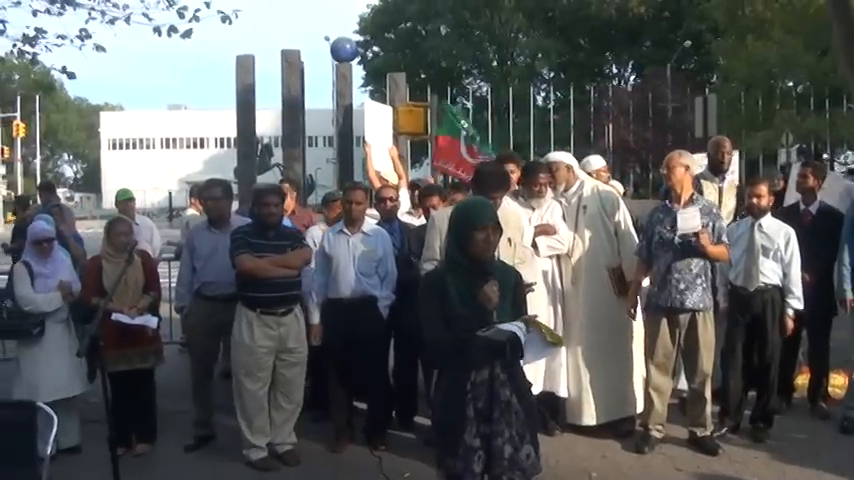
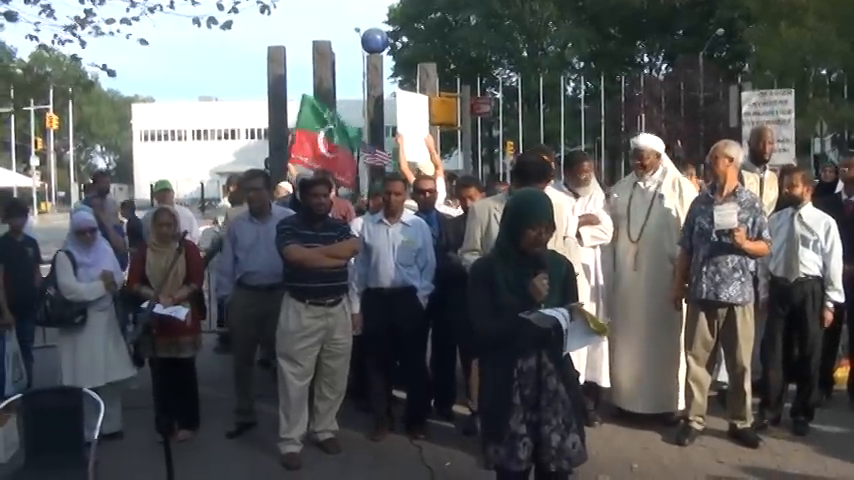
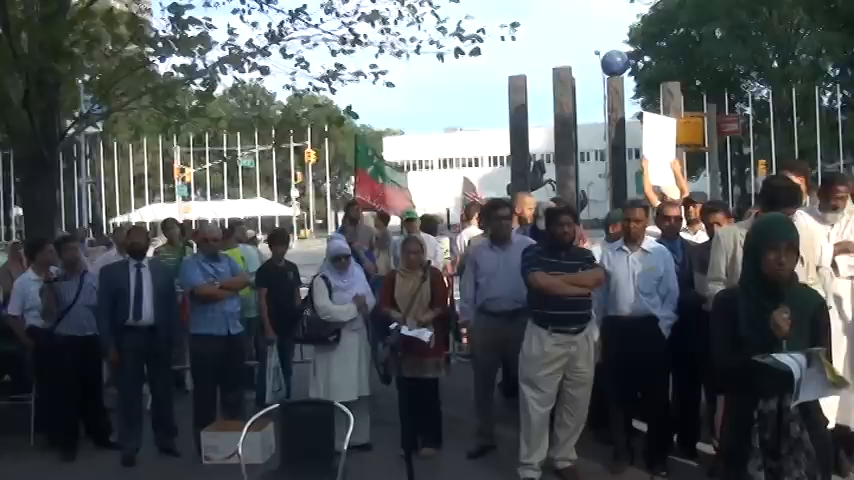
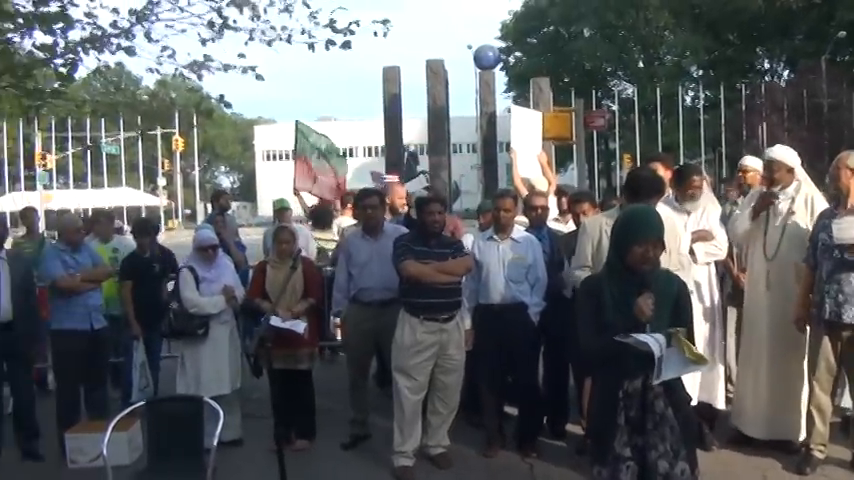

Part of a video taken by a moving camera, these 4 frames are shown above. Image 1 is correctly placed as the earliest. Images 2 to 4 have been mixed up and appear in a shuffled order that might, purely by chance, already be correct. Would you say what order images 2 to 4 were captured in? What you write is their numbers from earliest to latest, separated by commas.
2, 4, 3
